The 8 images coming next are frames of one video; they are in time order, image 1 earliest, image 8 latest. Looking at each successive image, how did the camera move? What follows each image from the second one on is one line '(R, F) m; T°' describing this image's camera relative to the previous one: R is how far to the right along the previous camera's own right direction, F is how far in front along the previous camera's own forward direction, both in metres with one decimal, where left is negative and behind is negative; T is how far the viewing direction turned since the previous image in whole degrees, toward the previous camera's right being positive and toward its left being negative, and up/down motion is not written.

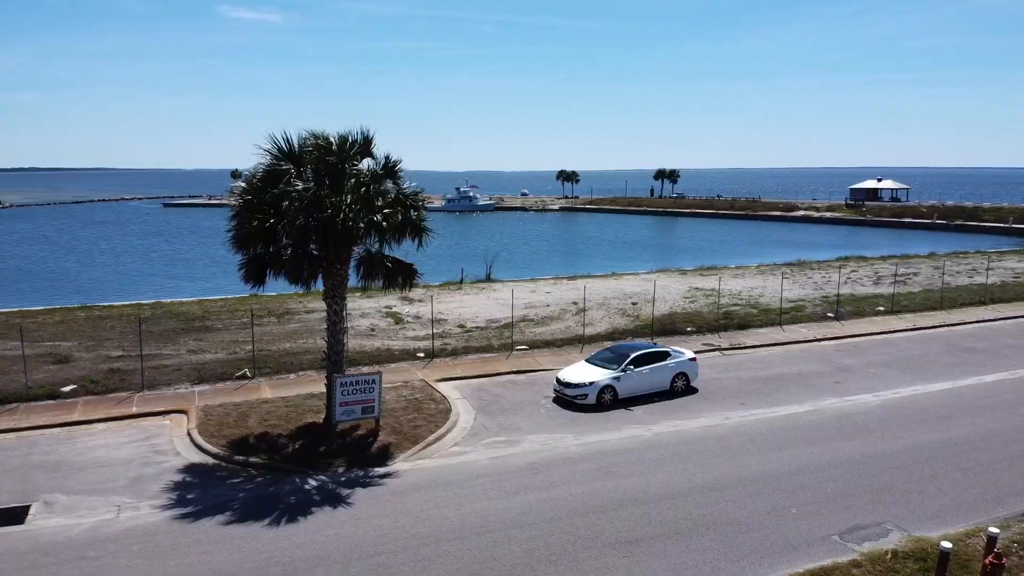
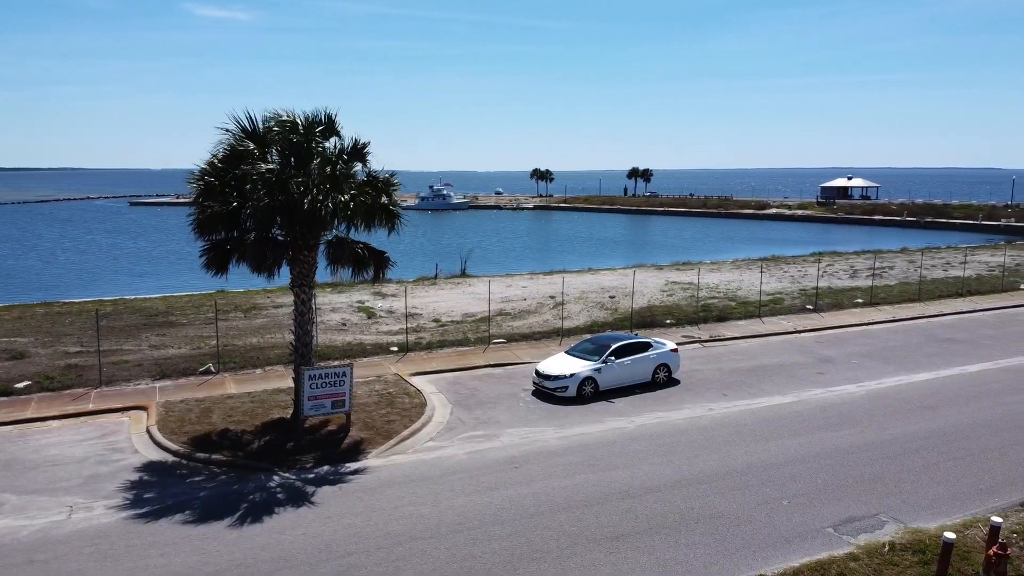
(-0.1, +0.6) m; +2°
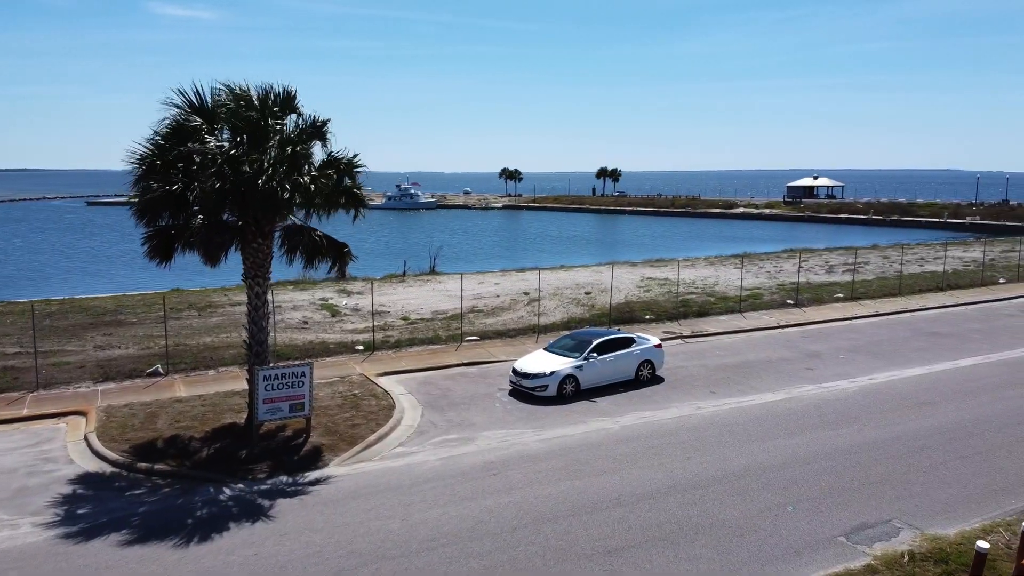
(-0.1, +1.2) m; +2°
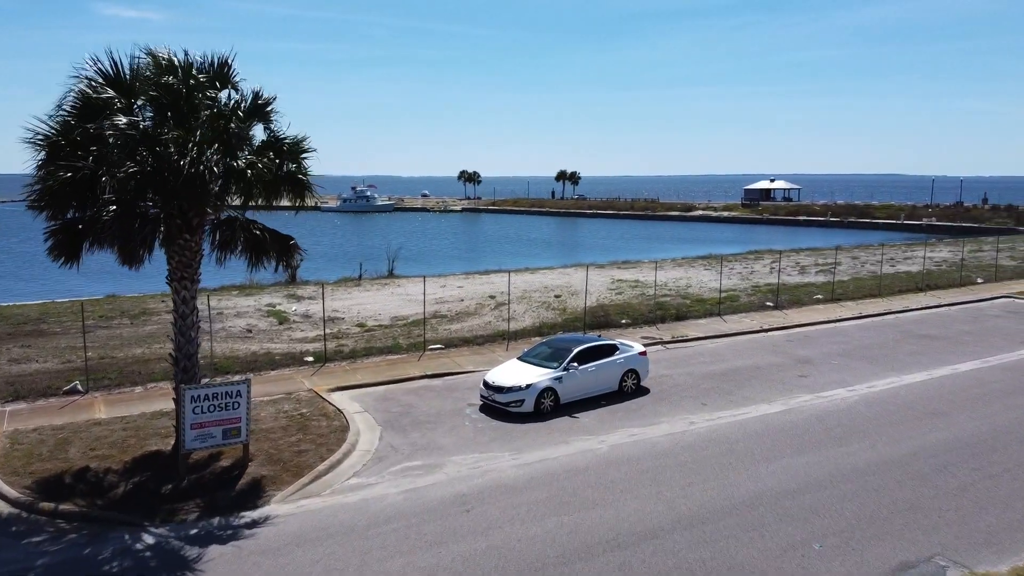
(-0.2, +1.7) m; +3°
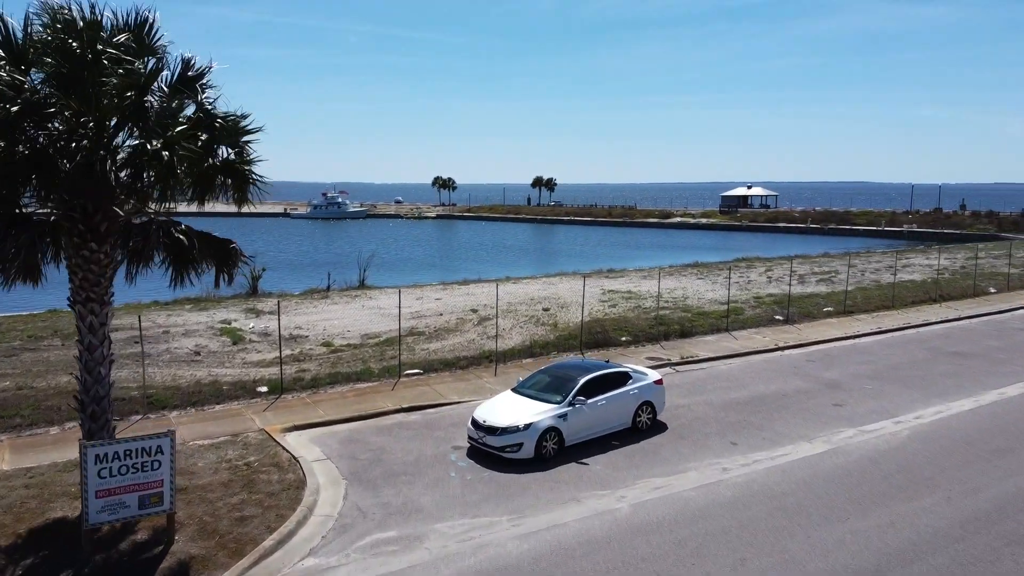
(-0.3, +2.4) m; +2°
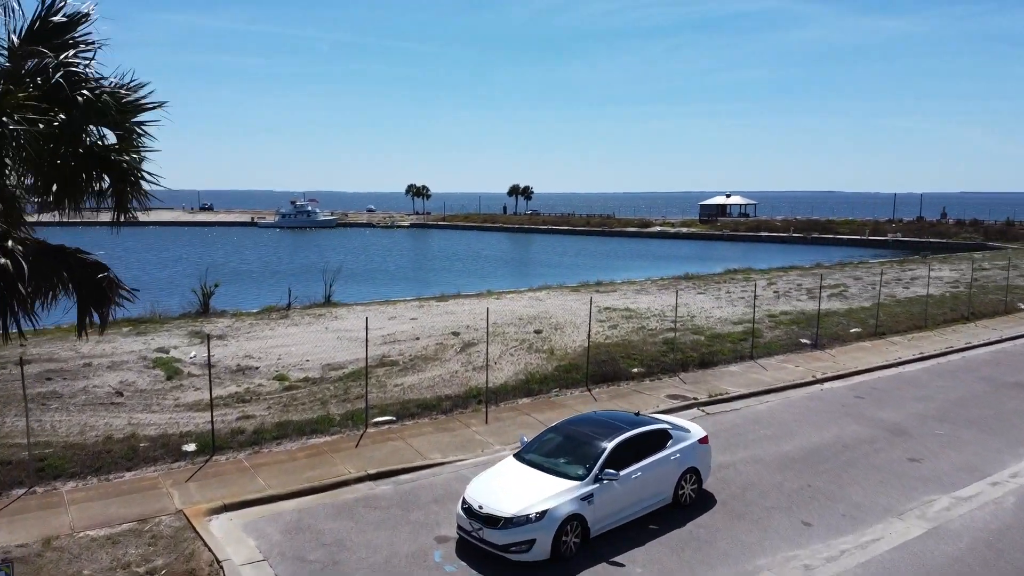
(-0.4, +3.0) m; +2°
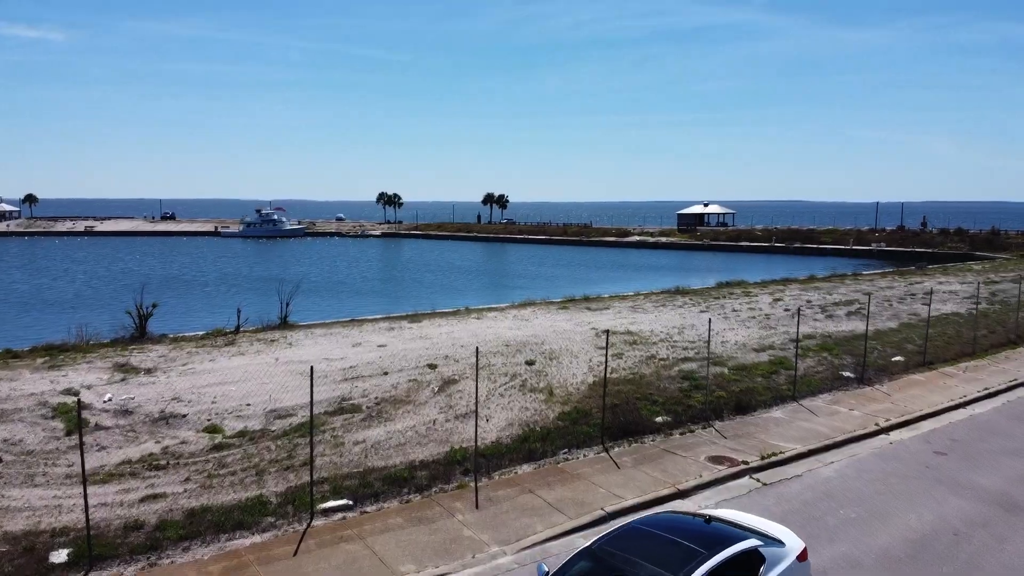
(-0.3, +3.2) m; +2°
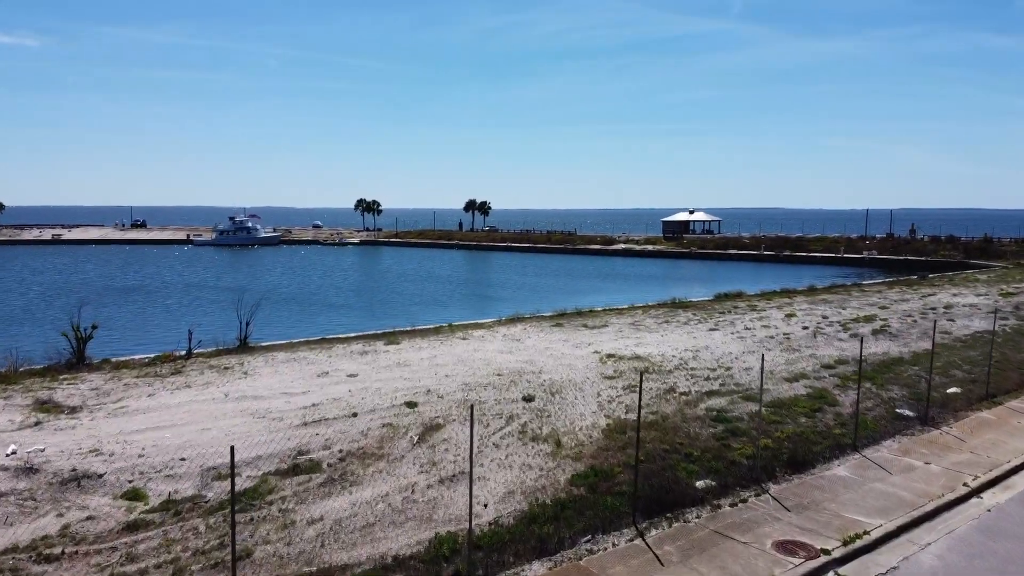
(-0.3, +2.7) m; +1°
